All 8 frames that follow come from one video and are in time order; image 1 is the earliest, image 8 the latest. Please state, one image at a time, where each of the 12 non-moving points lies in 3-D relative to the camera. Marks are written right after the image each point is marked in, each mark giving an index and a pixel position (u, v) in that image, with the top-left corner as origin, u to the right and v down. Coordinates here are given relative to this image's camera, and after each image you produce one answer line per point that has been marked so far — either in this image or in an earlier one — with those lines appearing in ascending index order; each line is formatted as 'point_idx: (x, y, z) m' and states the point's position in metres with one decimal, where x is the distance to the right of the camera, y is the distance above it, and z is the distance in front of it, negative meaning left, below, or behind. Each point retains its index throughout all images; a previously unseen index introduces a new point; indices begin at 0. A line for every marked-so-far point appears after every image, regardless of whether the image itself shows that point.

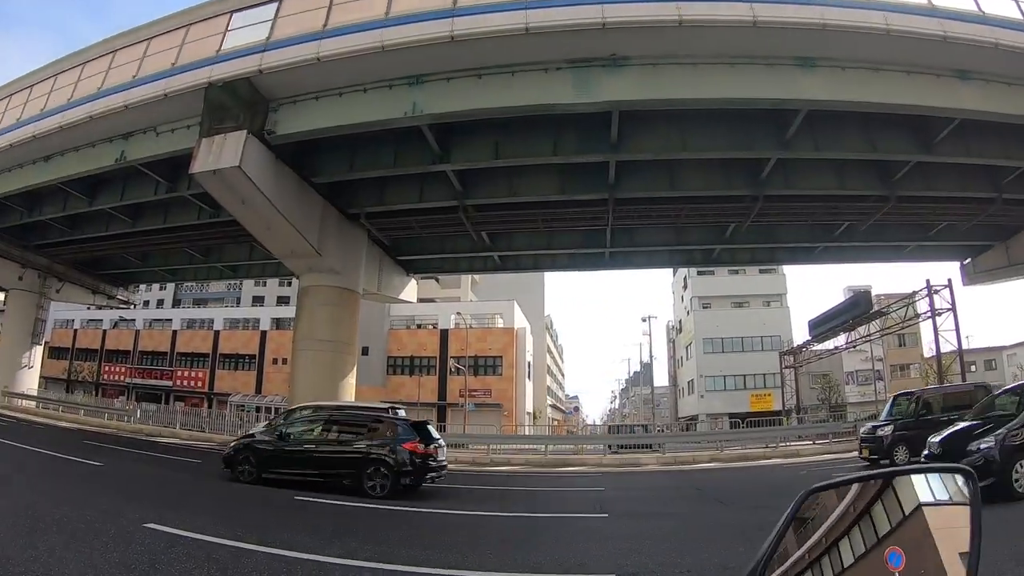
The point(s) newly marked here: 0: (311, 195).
0: (-5.9, +2.9, +16.2) m
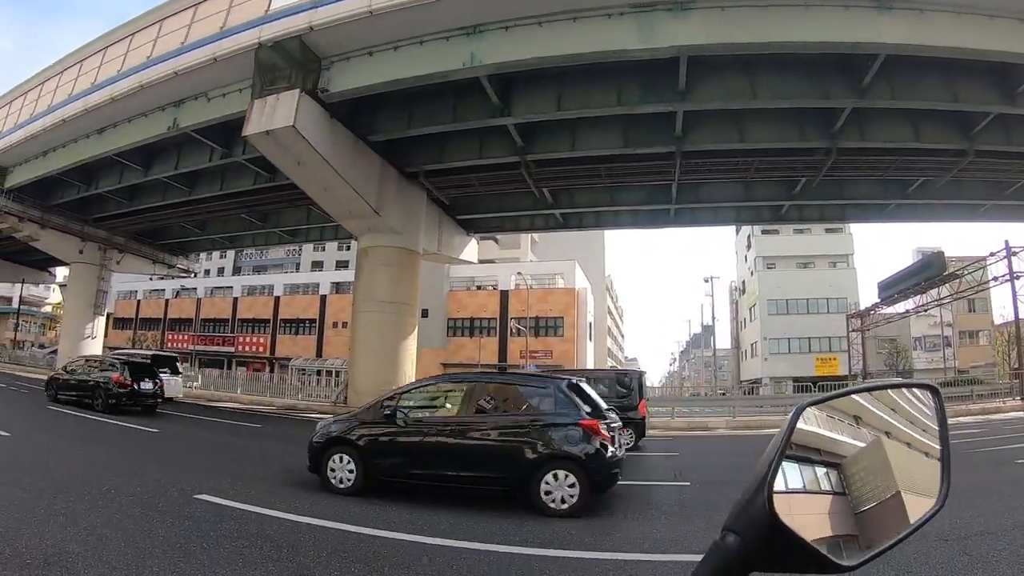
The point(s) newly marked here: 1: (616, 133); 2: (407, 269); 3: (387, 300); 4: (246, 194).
0: (-4.1, +4.0, +15.9) m
1: (+2.9, +4.5, +15.5) m
2: (-3.5, +0.7, +18.6) m
3: (-4.1, -0.4, +18.0) m
4: (-8.9, +3.3, +17.8) m
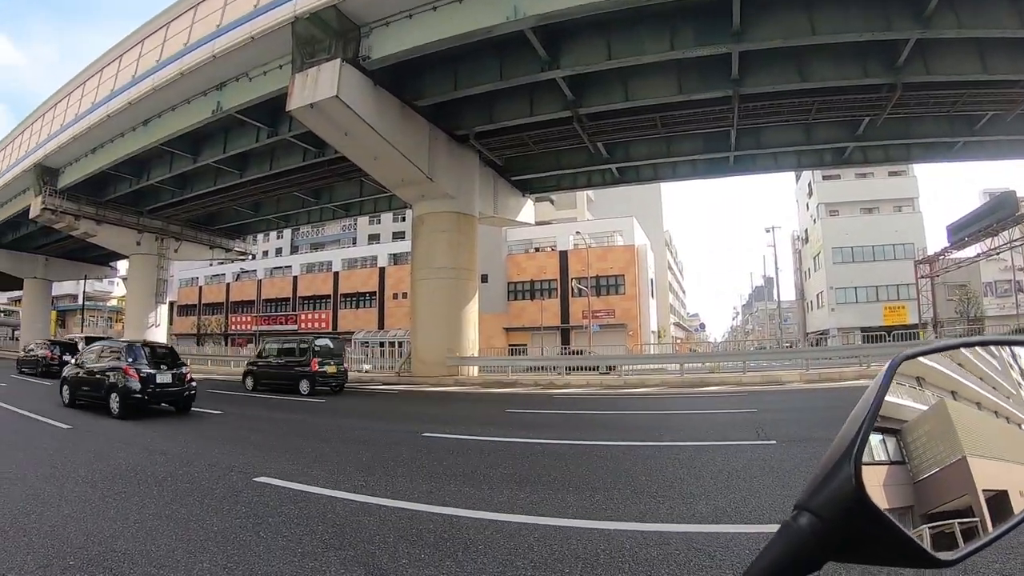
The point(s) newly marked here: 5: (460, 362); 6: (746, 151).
0: (-2.6, +4.9, +15.5) m
1: (+4.3, +5.6, +14.3) m
2: (-1.5, +1.8, +18.3) m
3: (-2.1, +0.6, +17.9) m
4: (-7.1, +4.2, +18.0) m
5: (-1.7, -2.5, +17.5) m
6: (+8.3, +4.8, +19.0) m
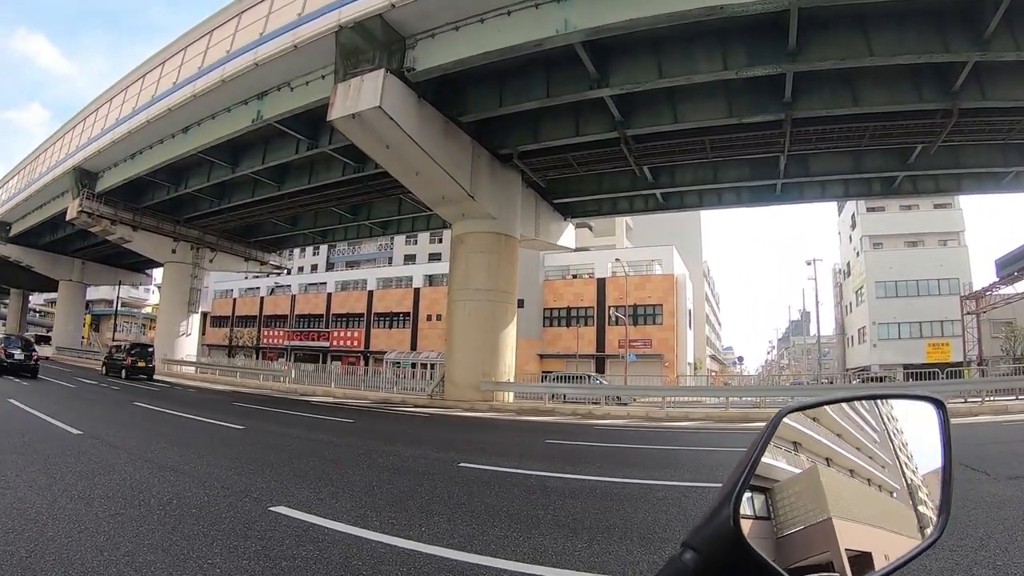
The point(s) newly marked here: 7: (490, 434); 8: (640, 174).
0: (-1.4, +4.3, +15.3) m
1: (+5.4, +4.9, +13.7) m
2: (-0.2, +1.0, +17.9) m
3: (-0.8, -0.1, +17.4) m
4: (-5.7, +3.5, +18.0) m
5: (-0.5, -3.2, +16.8) m
6: (+9.8, +3.8, +18.0) m
7: (-0.4, -3.0, +10.8) m
8: (+4.5, +4.0, +18.6) m
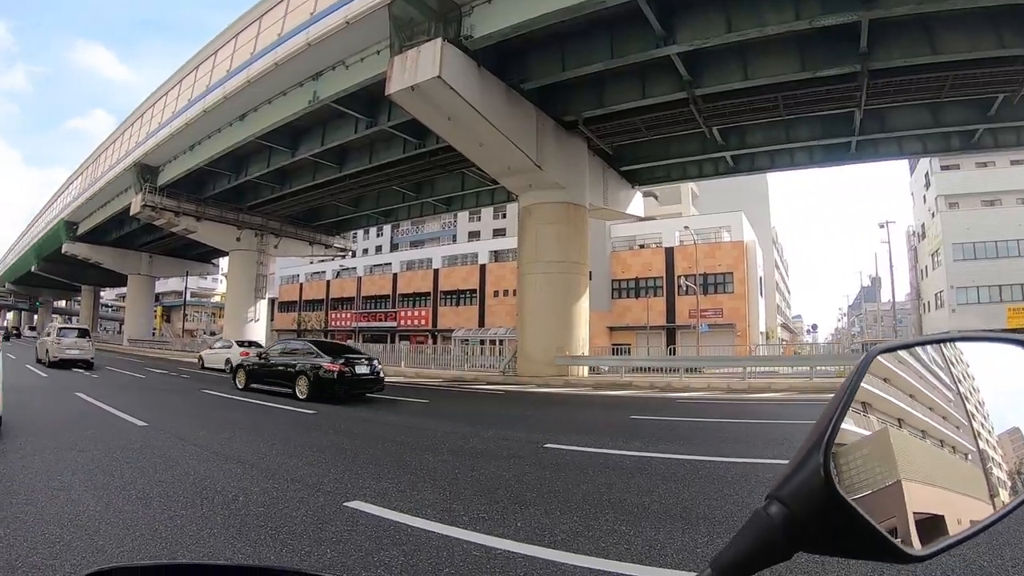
0: (+0.2, +5.0, +14.5) m
1: (+6.7, +6.1, +12.0) m
2: (+1.9, +2.0, +17.0) m
3: (+1.3, +0.8, +16.6) m
4: (-3.7, +4.1, +17.7) m
5: (+1.7, -2.3, +16.1) m
6: (+11.6, +5.4, +15.9) m
7: (+1.1, -2.4, +10.2) m
8: (+6.5, +5.3, +17.0) m
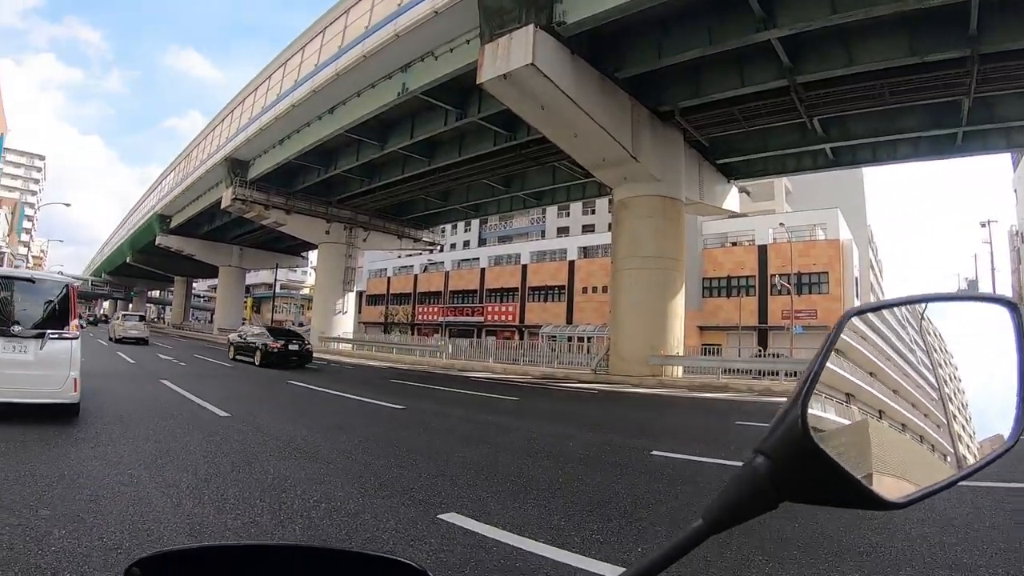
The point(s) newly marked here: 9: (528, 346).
0: (+2.5, +5.2, +13.6) m
1: (+8.5, +6.3, +10.2) m
2: (+4.5, +2.1, +15.8) m
3: (+3.9, +1.0, +15.6) m
4: (-1.0, +4.2, +17.4) m
5: (+4.3, -2.1, +15.0) m
6: (+13.9, +5.7, +13.3) m
7: (+2.8, -2.2, +9.2) m
8: (+9.0, +5.5, +15.2) m
9: (+0.4, -2.3, +19.5) m
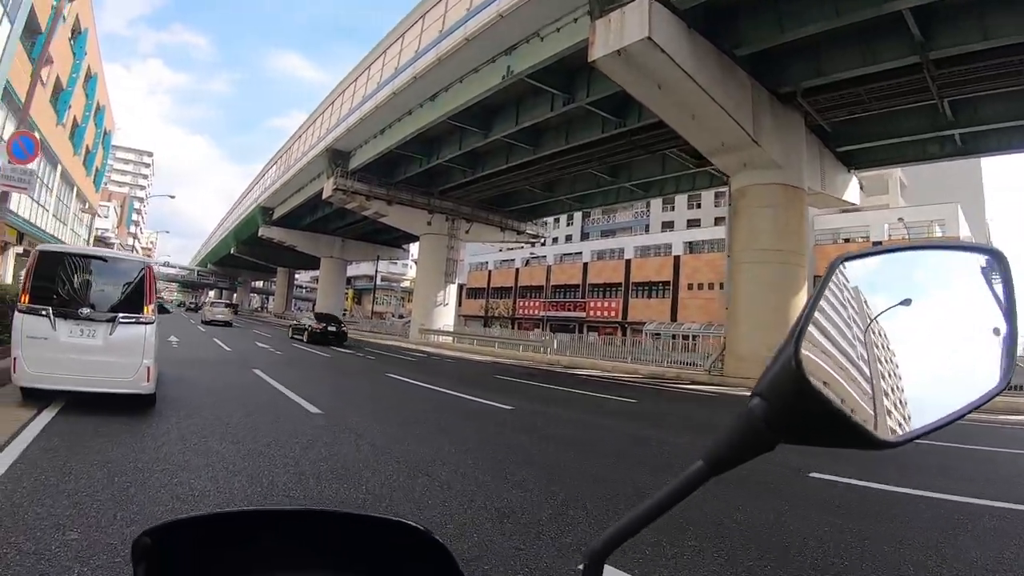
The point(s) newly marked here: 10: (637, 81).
0: (+4.9, +5.4, +12.3) m
1: (+10.2, +6.6, +7.8) m
2: (+7.4, +2.4, +14.0) m
3: (+6.7, +1.2, +13.9) m
4: (+2.2, +4.4, +16.6) m
5: (+7.1, -1.9, +13.3) m
6: (+16.1, +6.1, +9.9) m
7: (+4.5, -2.0, +7.8) m
8: (+11.6, +5.8, +12.6) m
9: (+4.1, -2.1, +18.4) m
10: (+2.2, +4.5, +11.4) m
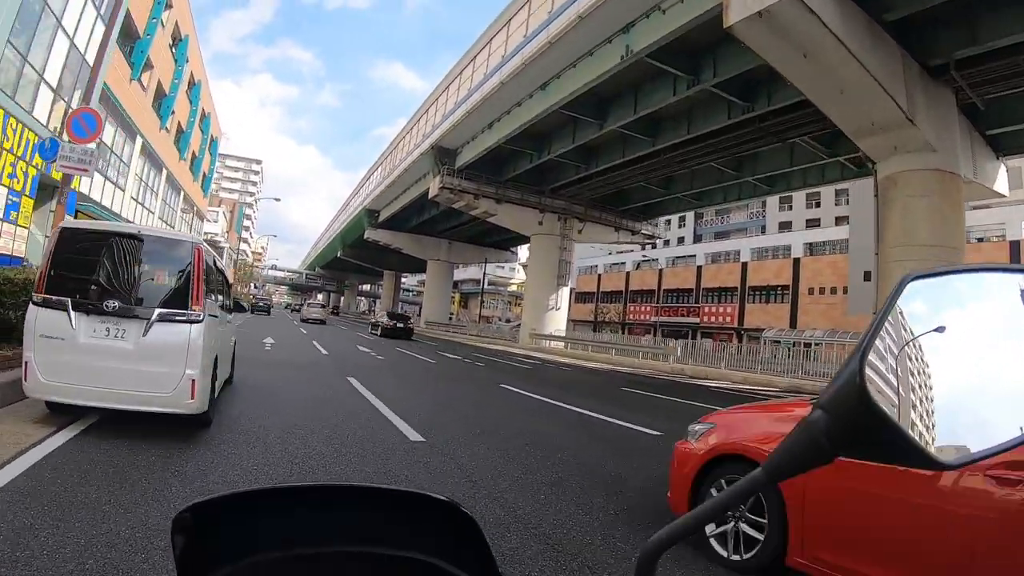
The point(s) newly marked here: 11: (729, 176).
0: (+7.2, +5.4, +10.6) m
1: (+11.5, +6.8, +5.2) m
2: (+10.0, +2.4, +11.8) m
3: (+9.3, +1.2, +11.7) m
4: (+5.4, +4.3, +15.3) m
5: (+9.6, -1.8, +11.0) m
6: (+17.7, +6.3, +6.0) m
7: (+6.0, -1.9, +6.2) m
8: (+13.8, +6.0, +9.6) m
9: (+7.8, -2.2, +16.6) m
10: (+4.3, +4.5, +10.3) m
11: (+7.4, +3.9, +19.2) m
